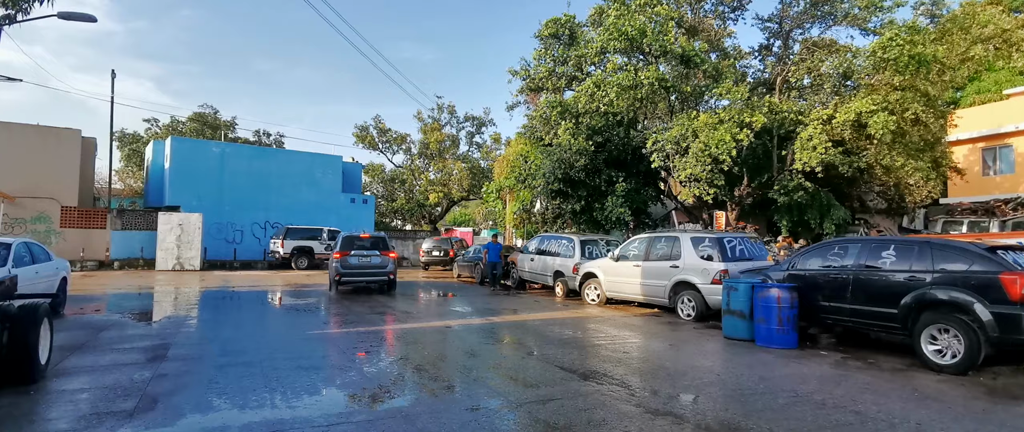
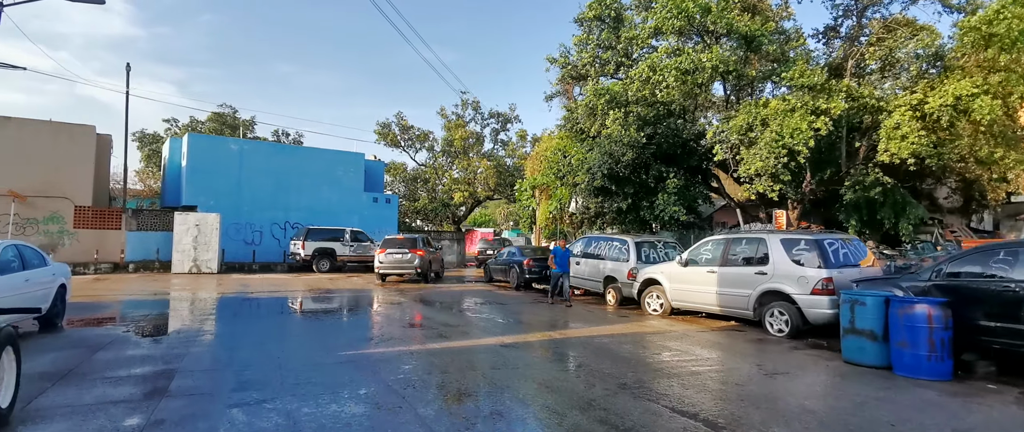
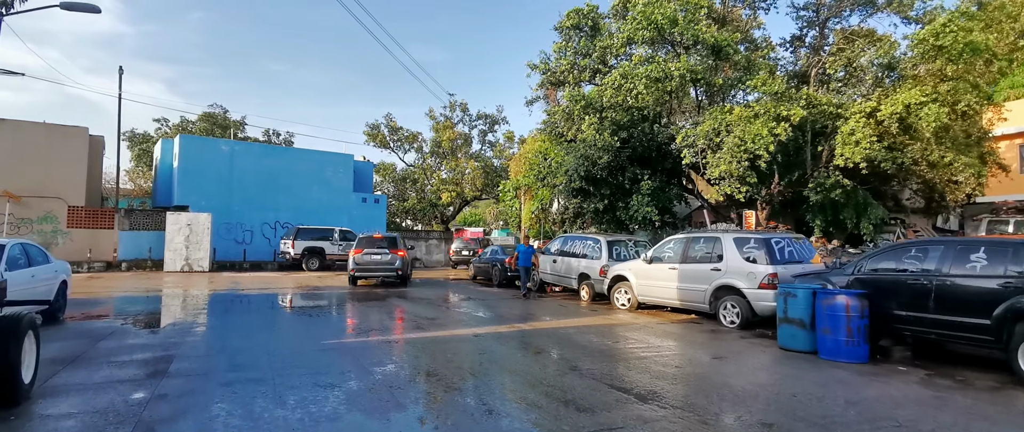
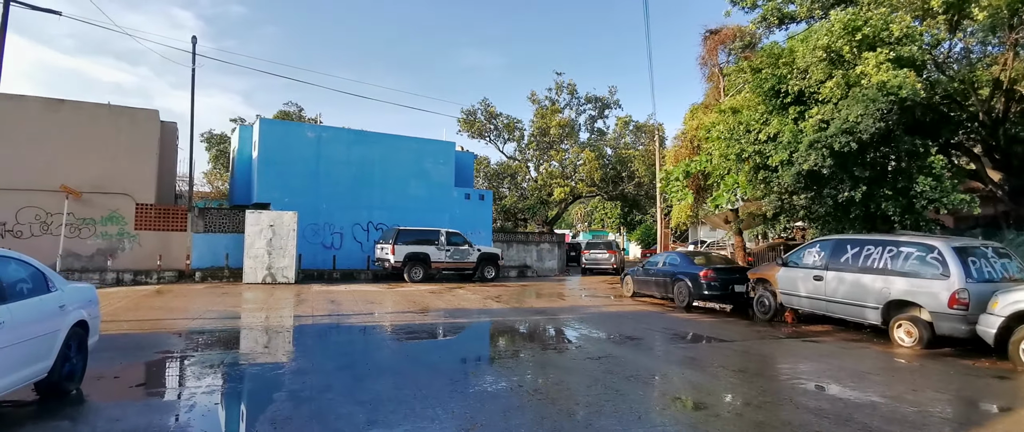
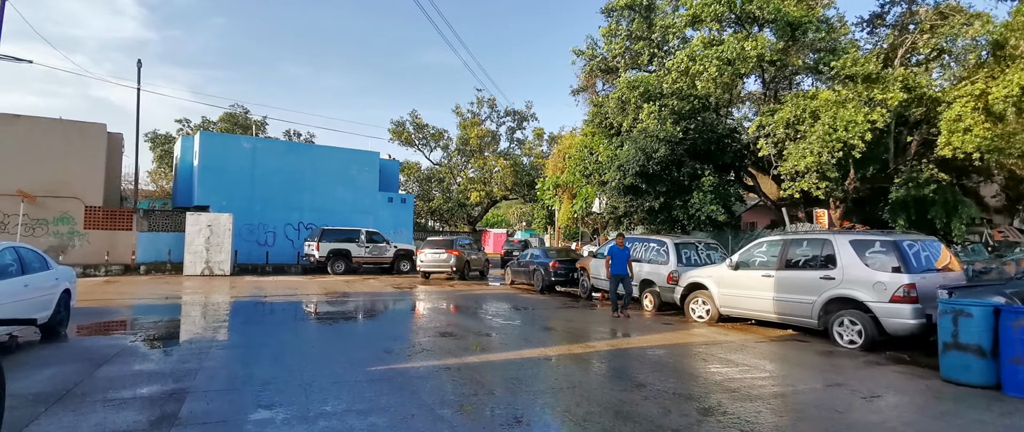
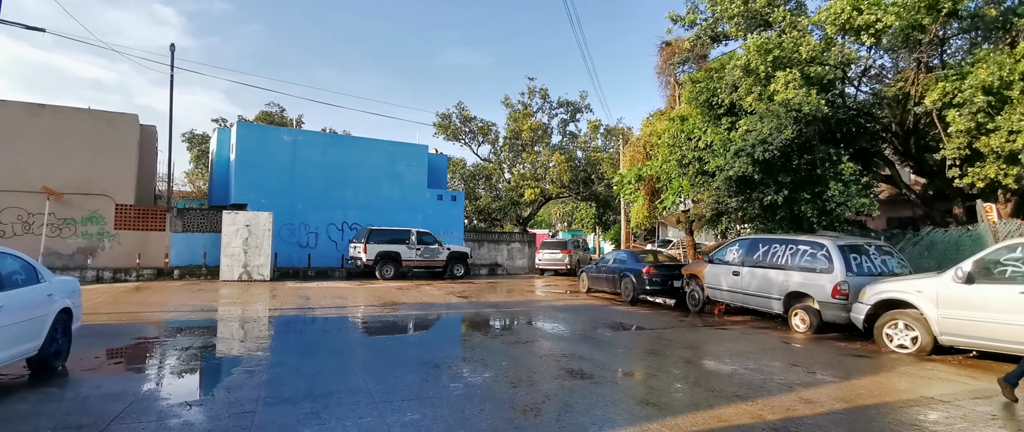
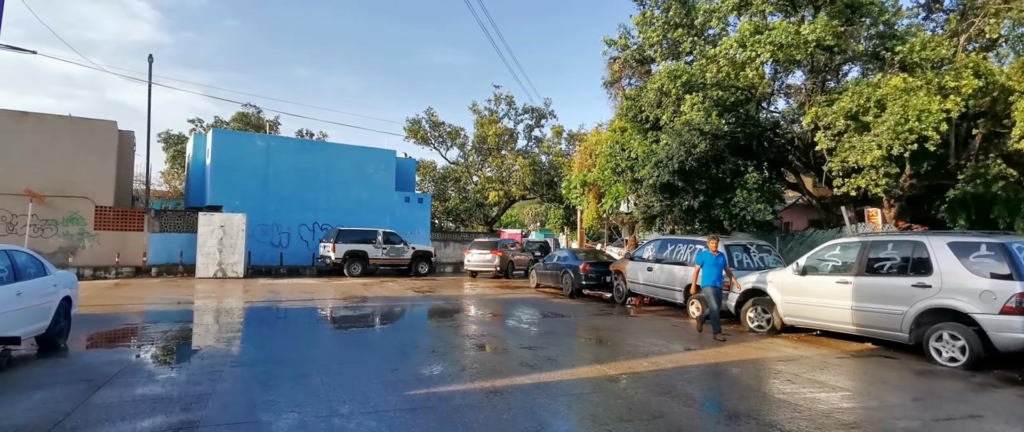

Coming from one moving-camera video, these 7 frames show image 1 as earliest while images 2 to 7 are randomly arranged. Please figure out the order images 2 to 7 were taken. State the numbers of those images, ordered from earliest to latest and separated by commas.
3, 2, 5, 7, 6, 4
